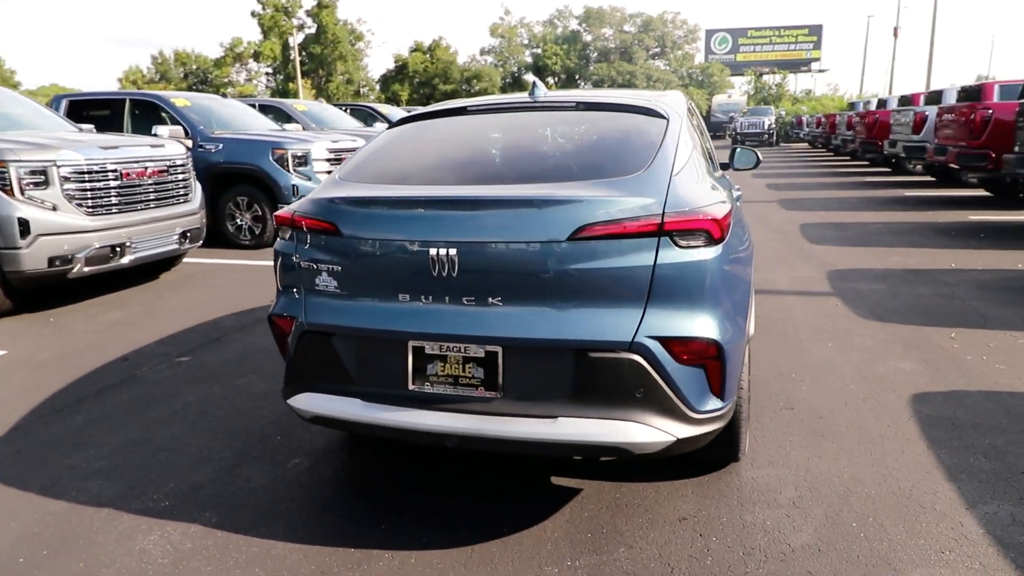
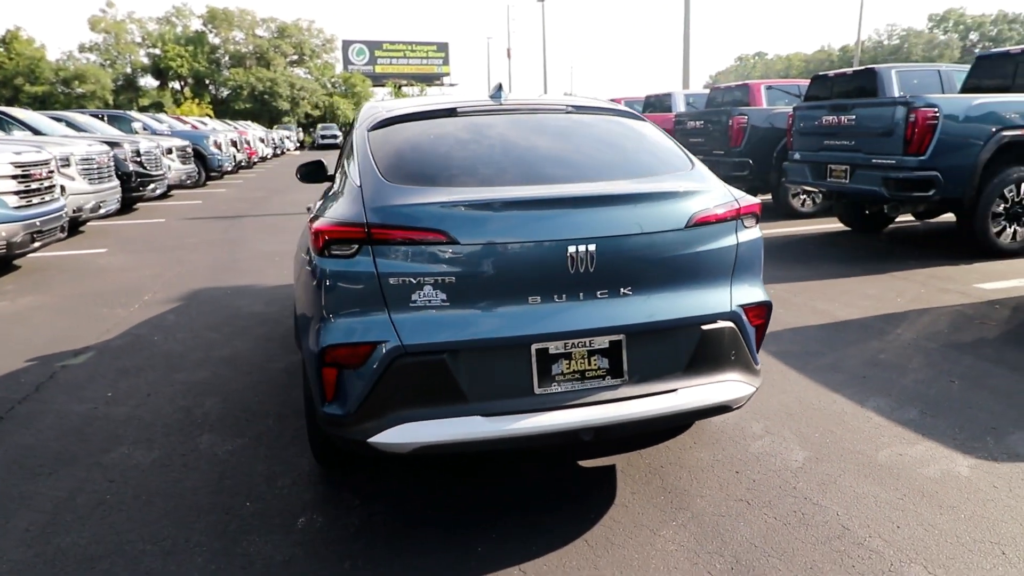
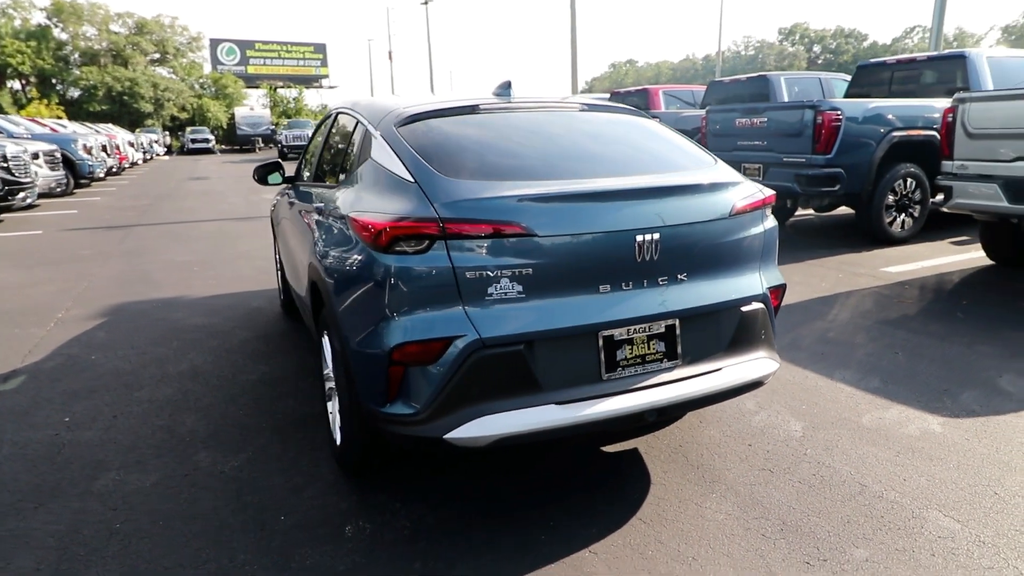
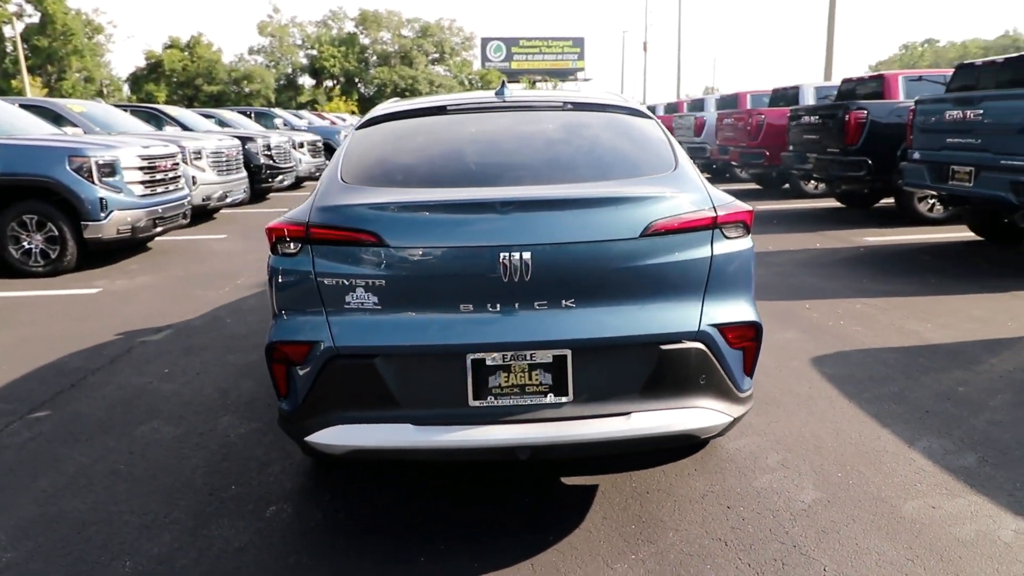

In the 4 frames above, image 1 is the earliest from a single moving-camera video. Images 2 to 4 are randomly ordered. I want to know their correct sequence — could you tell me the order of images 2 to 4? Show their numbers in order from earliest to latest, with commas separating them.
4, 2, 3
